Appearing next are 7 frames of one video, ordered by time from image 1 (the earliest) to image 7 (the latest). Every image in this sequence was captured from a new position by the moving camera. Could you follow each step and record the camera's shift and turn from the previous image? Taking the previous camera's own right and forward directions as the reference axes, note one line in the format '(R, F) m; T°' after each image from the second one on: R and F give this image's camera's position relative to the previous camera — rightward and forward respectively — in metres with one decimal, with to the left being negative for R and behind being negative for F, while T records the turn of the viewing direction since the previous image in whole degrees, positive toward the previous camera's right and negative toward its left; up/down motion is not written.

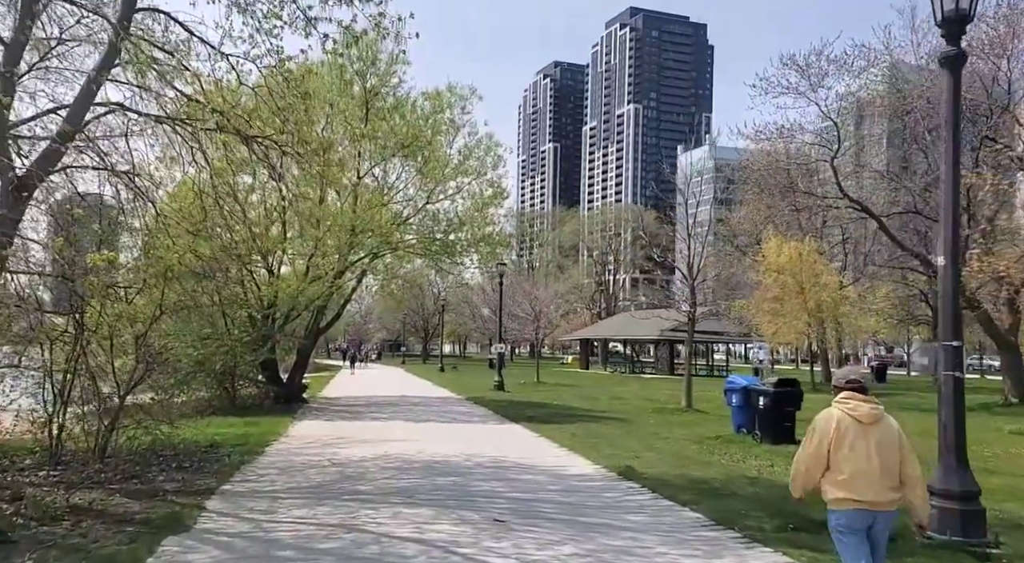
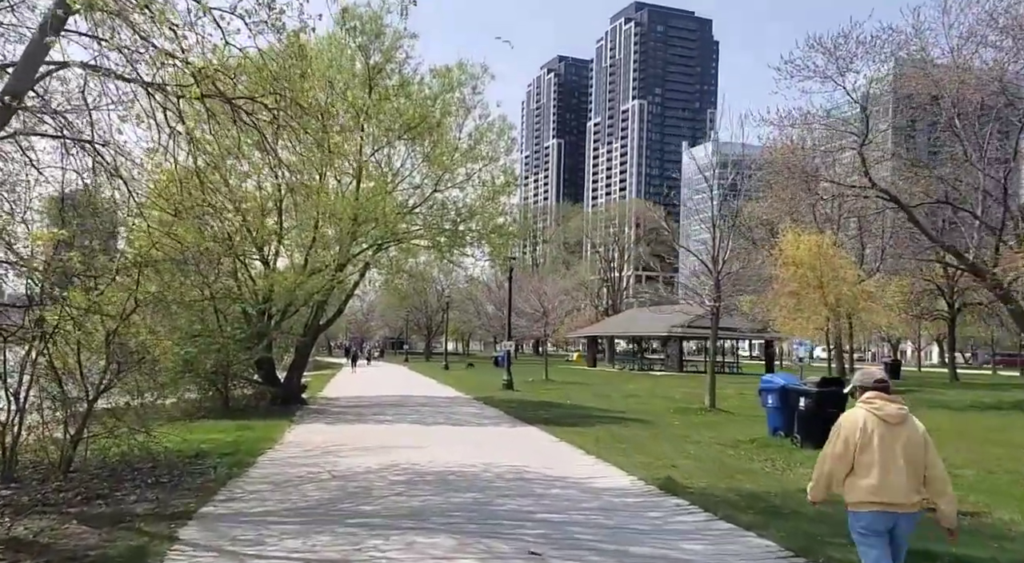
(-0.2, +1.5) m; 0°
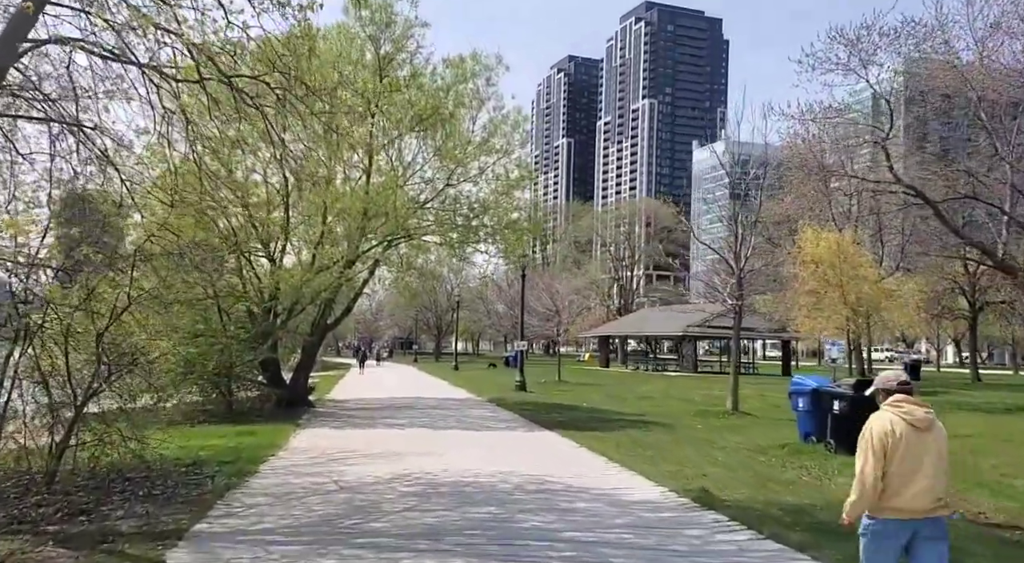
(-0.1, +0.8) m; -1°
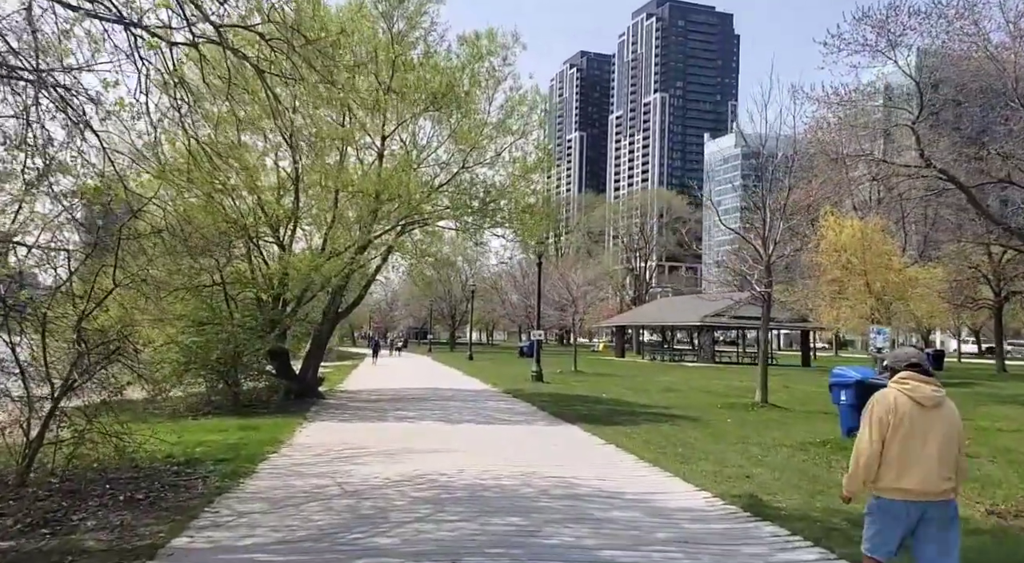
(-0.1, +1.0) m; -1°
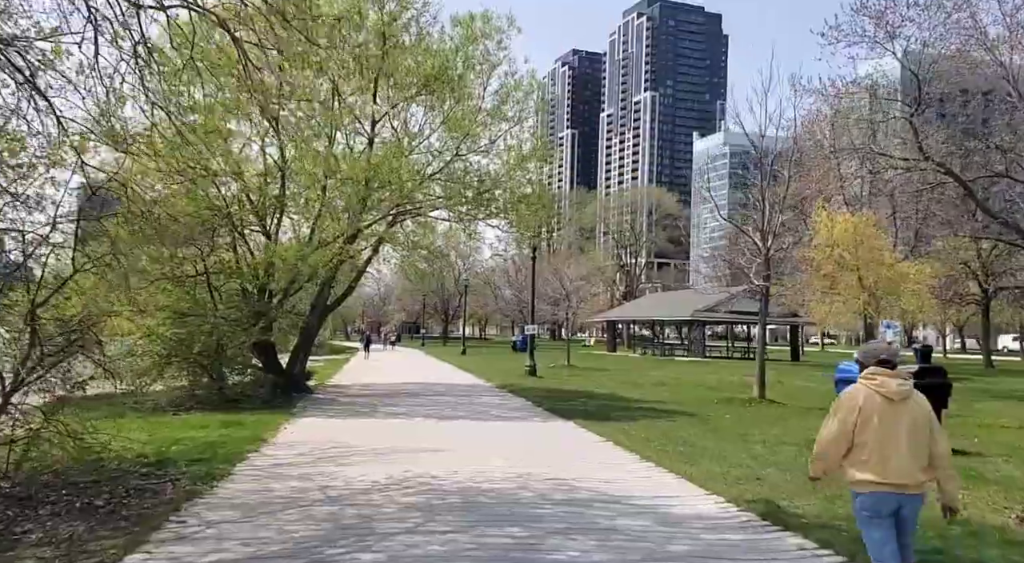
(0.0, +0.7) m; 0°
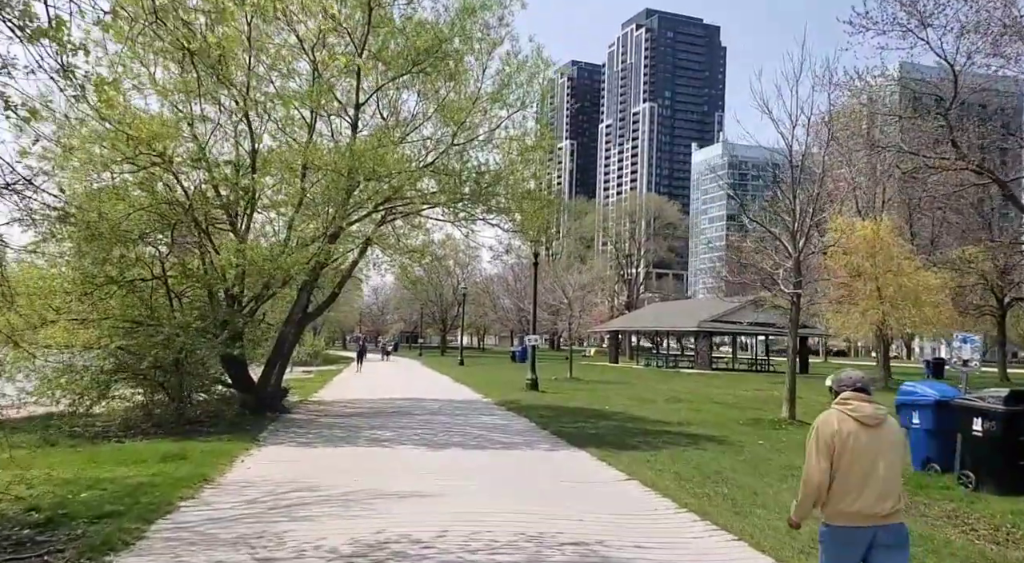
(-0.1, +2.3) m; 0°
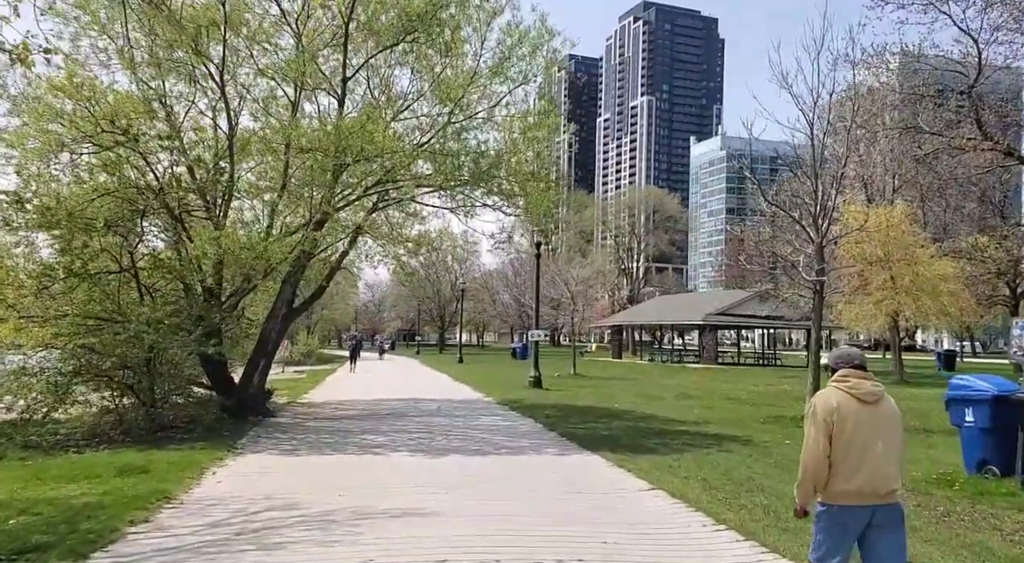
(-0.1, +1.4) m; 0°
